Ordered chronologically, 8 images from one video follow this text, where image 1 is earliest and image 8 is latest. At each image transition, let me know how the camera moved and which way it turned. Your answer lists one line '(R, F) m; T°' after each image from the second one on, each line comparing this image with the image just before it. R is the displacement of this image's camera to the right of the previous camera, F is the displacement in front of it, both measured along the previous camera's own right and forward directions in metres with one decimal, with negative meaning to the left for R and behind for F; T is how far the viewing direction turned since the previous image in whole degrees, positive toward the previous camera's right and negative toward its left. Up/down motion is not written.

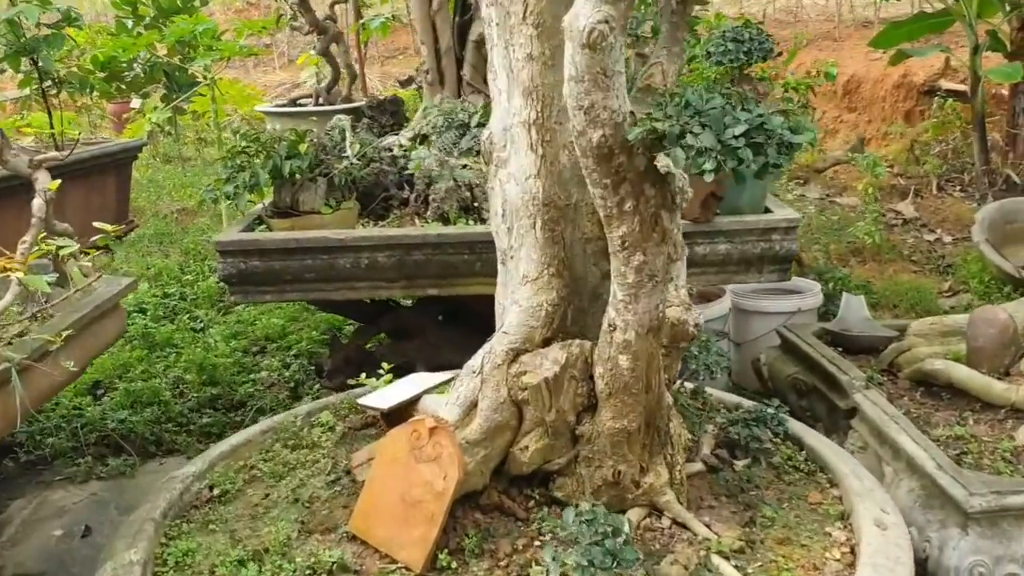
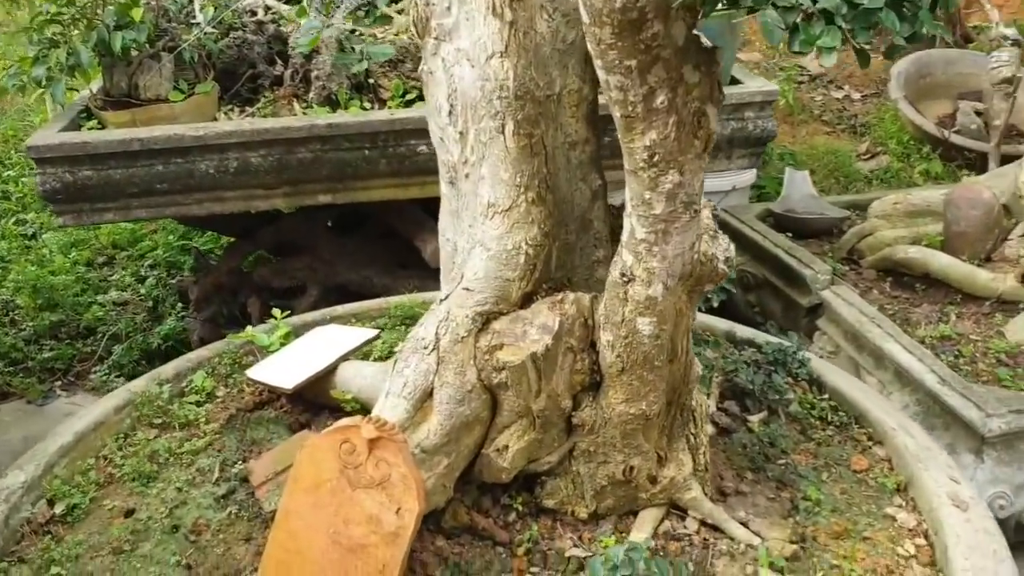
(-0.2, +0.9) m; +8°
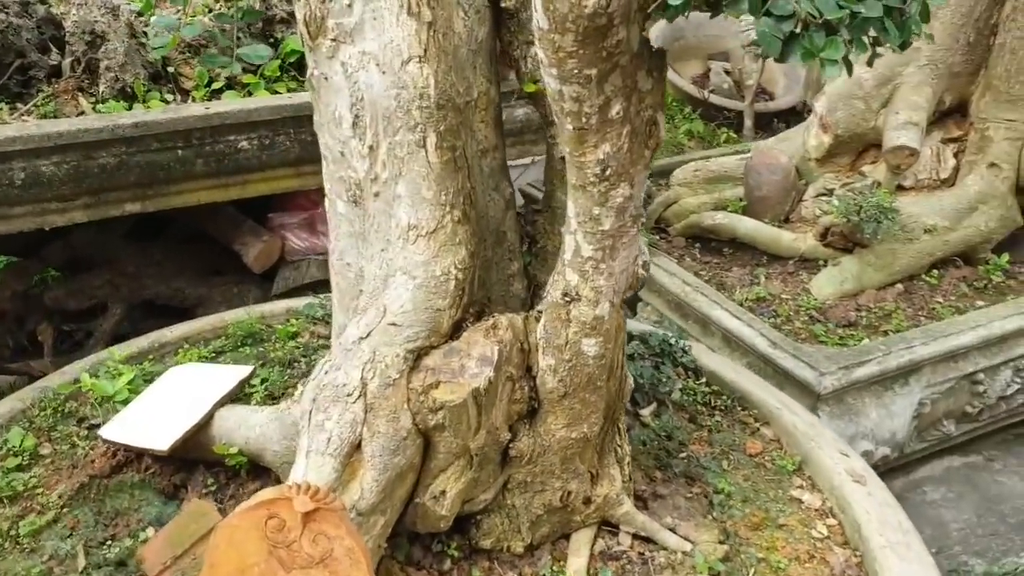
(-0.3, +0.2) m; +15°
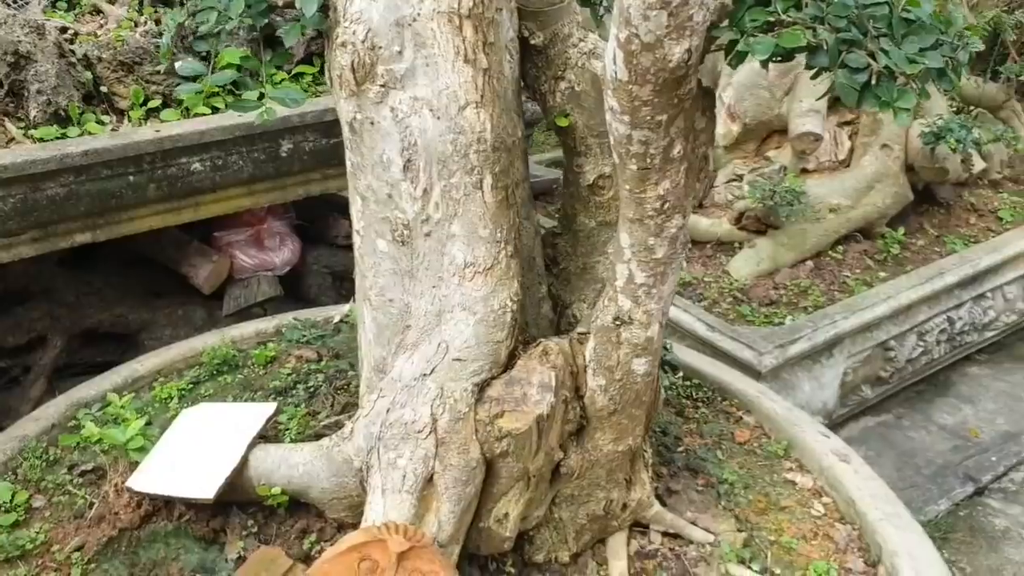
(-0.4, 0.0) m; +9°
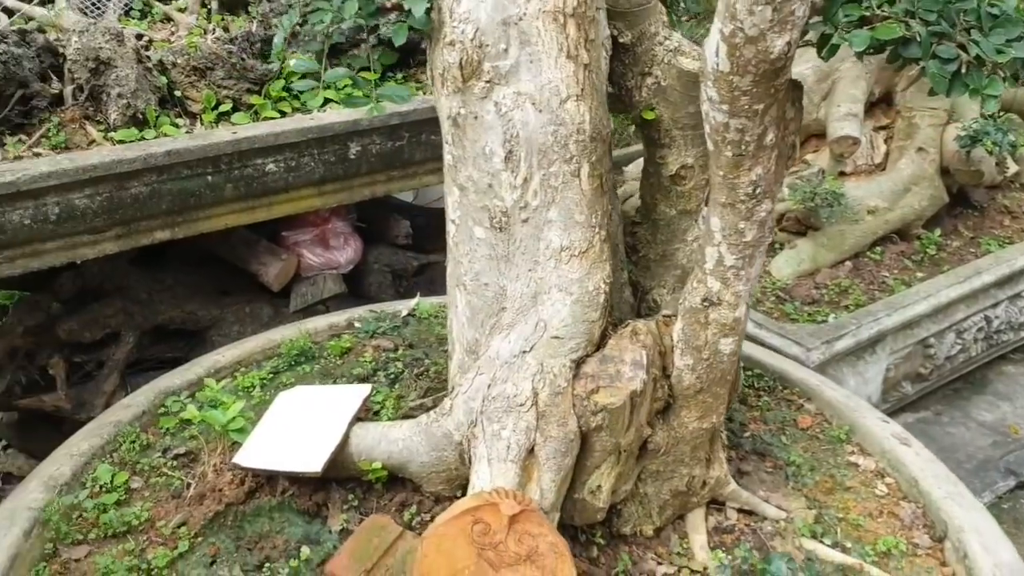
(-0.2, -0.1) m; -1°
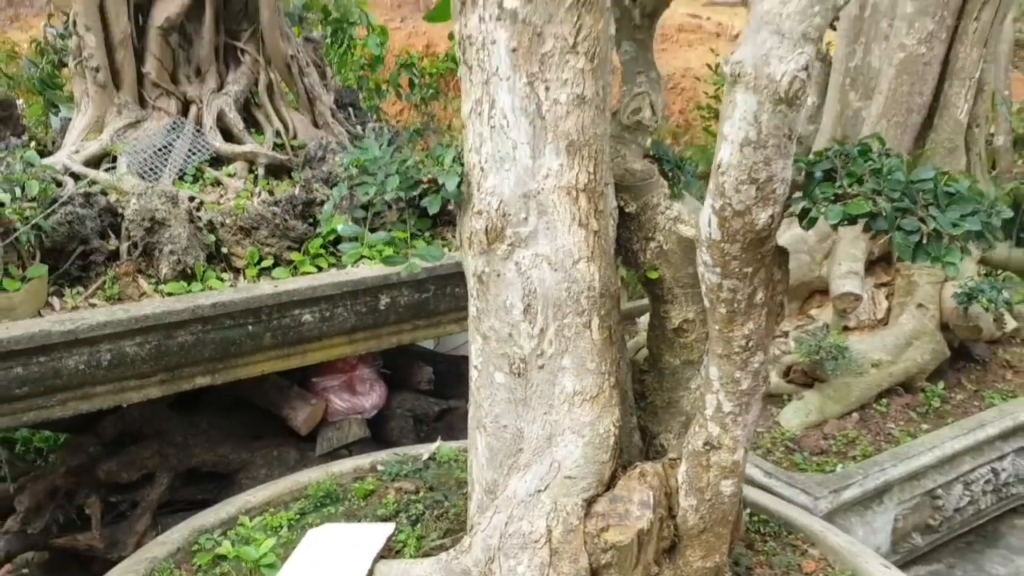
(0.0, -0.2) m; -1°
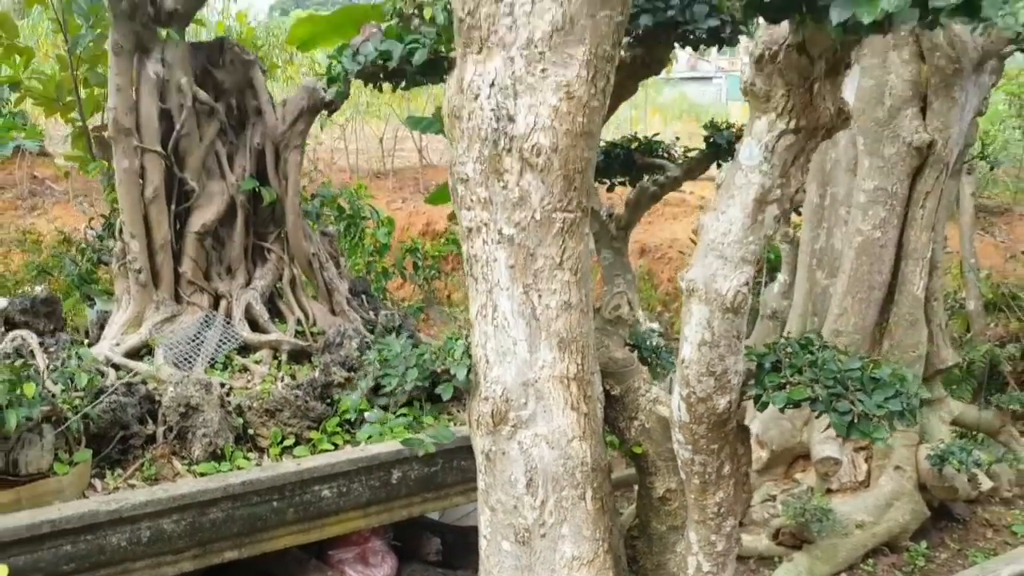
(0.0, -0.4) m; 0°
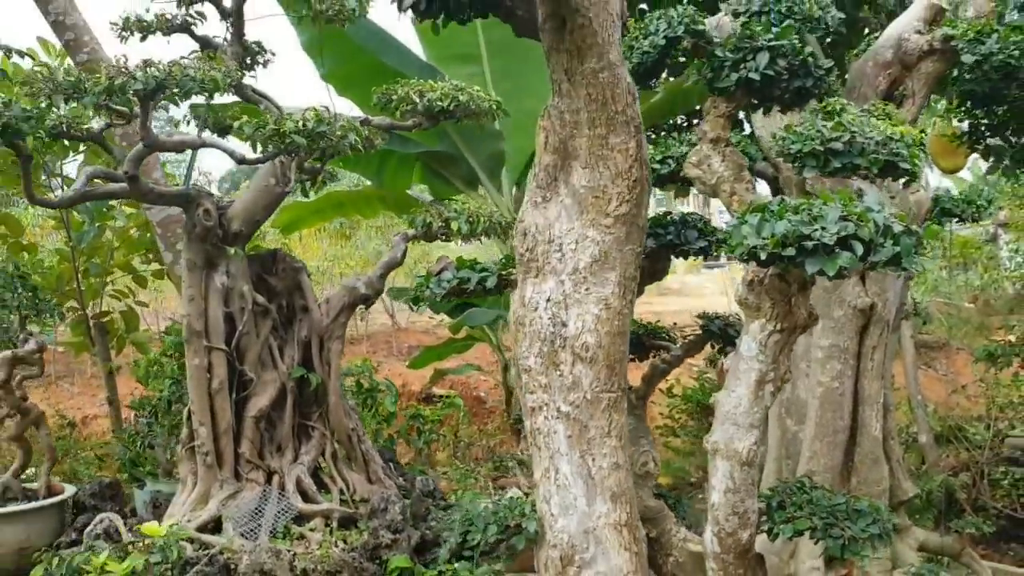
(-0.3, -0.7) m; +3°
